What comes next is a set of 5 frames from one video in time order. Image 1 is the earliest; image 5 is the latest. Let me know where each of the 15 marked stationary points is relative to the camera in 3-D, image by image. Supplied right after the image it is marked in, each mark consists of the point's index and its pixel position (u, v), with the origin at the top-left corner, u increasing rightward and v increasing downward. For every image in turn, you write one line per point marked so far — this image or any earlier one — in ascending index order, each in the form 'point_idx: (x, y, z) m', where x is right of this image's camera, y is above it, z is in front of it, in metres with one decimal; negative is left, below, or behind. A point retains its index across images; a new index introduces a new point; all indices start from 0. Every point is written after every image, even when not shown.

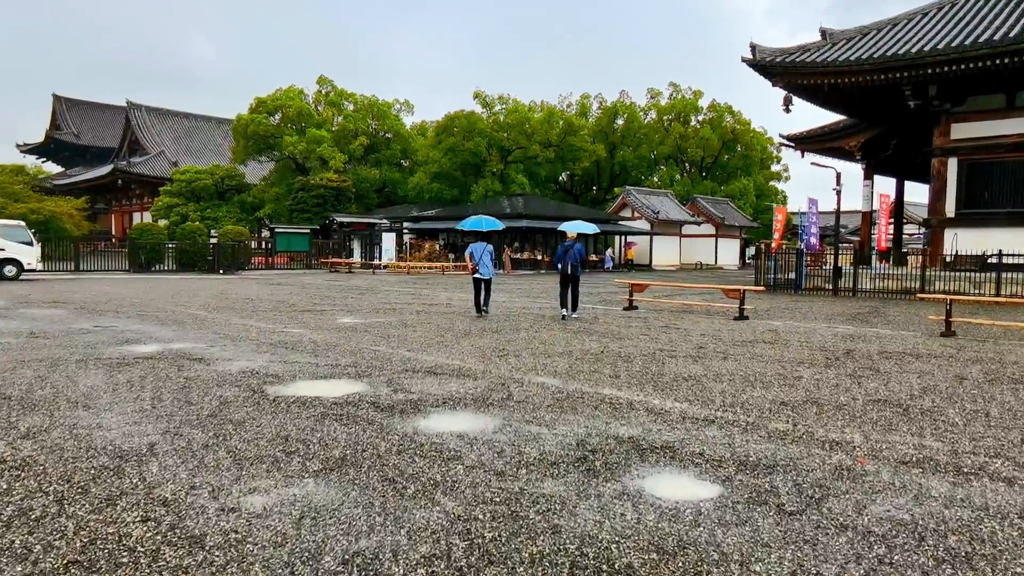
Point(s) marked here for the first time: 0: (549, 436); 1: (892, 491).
0: (+0.2, -0.8, +3.8) m
1: (+1.5, -0.8, +2.9) m
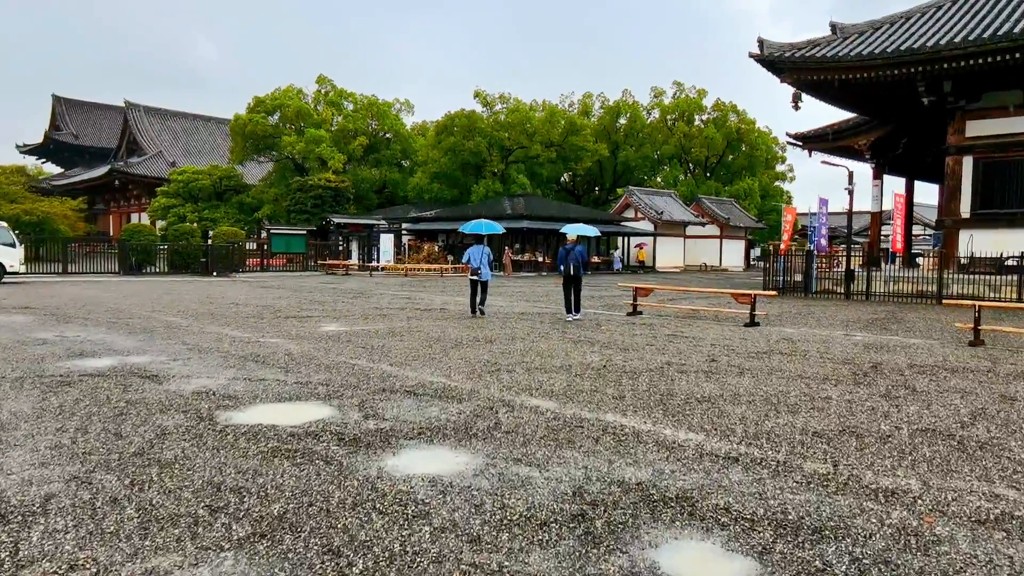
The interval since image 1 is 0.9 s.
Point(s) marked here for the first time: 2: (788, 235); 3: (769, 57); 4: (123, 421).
0: (+0.1, -0.8, +3.1) m
1: (+1.5, -0.9, +2.3) m
2: (+7.3, +1.4, +19.1) m
3: (+6.5, +5.8, +18.2) m
4: (-2.1, -0.7, +4.0) m
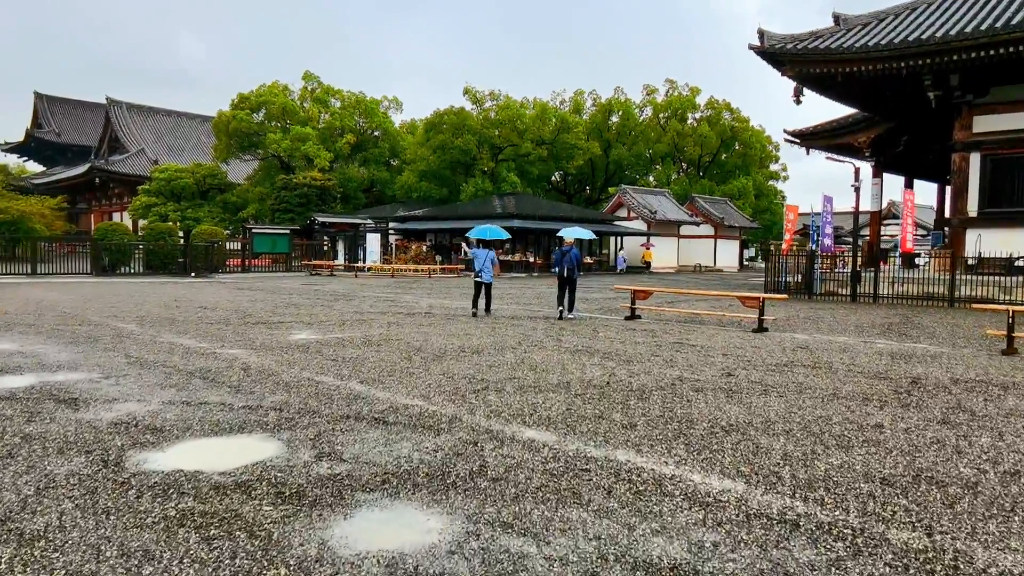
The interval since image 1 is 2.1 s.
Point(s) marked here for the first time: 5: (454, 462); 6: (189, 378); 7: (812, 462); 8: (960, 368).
0: (+0.1, -0.9, +2.3) m
1: (+1.4, -0.9, +1.5) m
2: (+7.0, +1.3, +18.4) m
3: (+6.2, +5.8, +17.5) m
4: (-2.2, -0.8, +3.1) m
5: (-0.3, -0.8, +3.4) m
6: (-2.4, -0.7, +5.4) m
7: (+1.4, -0.8, +3.4) m
8: (+4.1, -0.7, +6.7) m
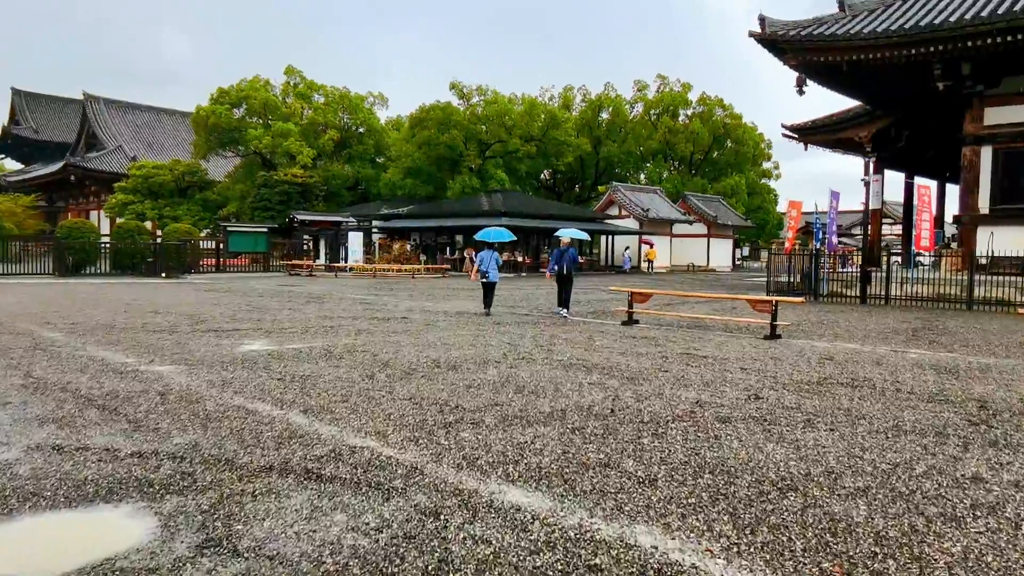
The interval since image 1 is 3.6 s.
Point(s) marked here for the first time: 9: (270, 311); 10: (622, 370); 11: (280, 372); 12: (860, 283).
0: (0.0, -0.9, +1.2) m
1: (+1.4, -0.9, +0.4) m
2: (+6.7, +1.3, +17.4) m
3: (+5.9, +5.7, +16.5) m
4: (-2.3, -0.8, +2.0) m
5: (-0.4, -0.8, +2.3) m
6: (-2.5, -0.7, +4.3) m
7: (+1.3, -0.8, +2.3) m
8: (+4.0, -0.8, +5.7) m
9: (-3.8, -0.3, +11.3) m
10: (+0.9, -0.7, +6.1) m
11: (-1.8, -0.7, +5.6) m
12: (+7.5, +0.1, +15.7) m
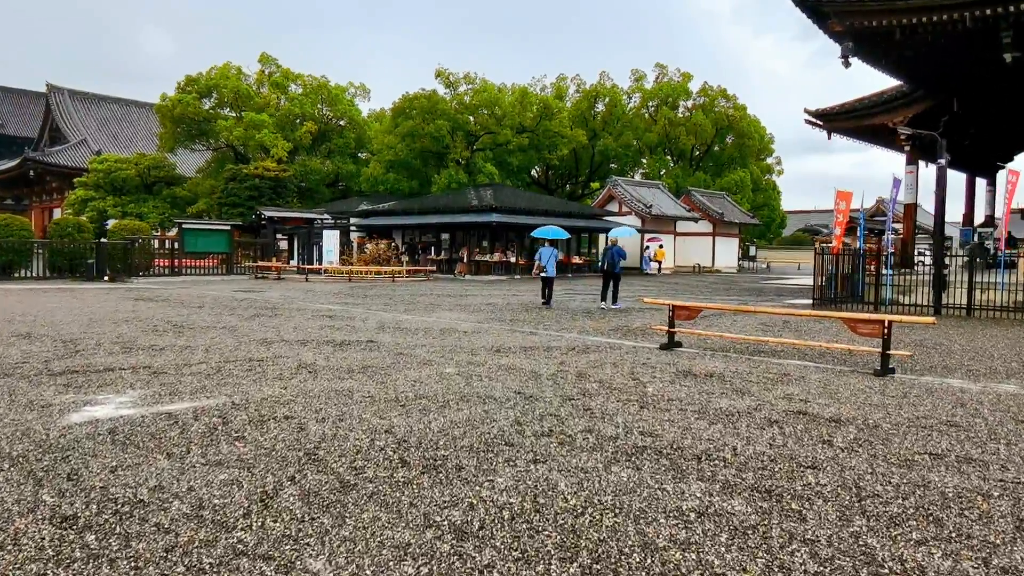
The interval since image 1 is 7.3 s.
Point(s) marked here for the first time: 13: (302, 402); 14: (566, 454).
0: (+0.2, -1.1, -1.5) m
1: (+1.6, -1.1, -2.3) m
2: (+6.6, +1.2, +14.8) m
3: (+5.8, +5.6, +13.9) m
4: (-2.1, -0.9, -0.7) m
5: (-0.2, -1.0, -0.4) m
6: (-2.4, -0.8, +1.5) m
7: (+1.5, -1.0, -0.3) m
8: (+4.1, -0.9, +3.0) m
9: (-3.8, -0.5, +8.5) m
10: (+1.0, -0.8, +3.4) m
11: (-1.7, -0.8, +2.8) m
12: (+7.4, 0.0, +13.1) m
13: (-1.4, -0.7, +4.7) m
14: (+0.3, -0.8, +3.5) m
